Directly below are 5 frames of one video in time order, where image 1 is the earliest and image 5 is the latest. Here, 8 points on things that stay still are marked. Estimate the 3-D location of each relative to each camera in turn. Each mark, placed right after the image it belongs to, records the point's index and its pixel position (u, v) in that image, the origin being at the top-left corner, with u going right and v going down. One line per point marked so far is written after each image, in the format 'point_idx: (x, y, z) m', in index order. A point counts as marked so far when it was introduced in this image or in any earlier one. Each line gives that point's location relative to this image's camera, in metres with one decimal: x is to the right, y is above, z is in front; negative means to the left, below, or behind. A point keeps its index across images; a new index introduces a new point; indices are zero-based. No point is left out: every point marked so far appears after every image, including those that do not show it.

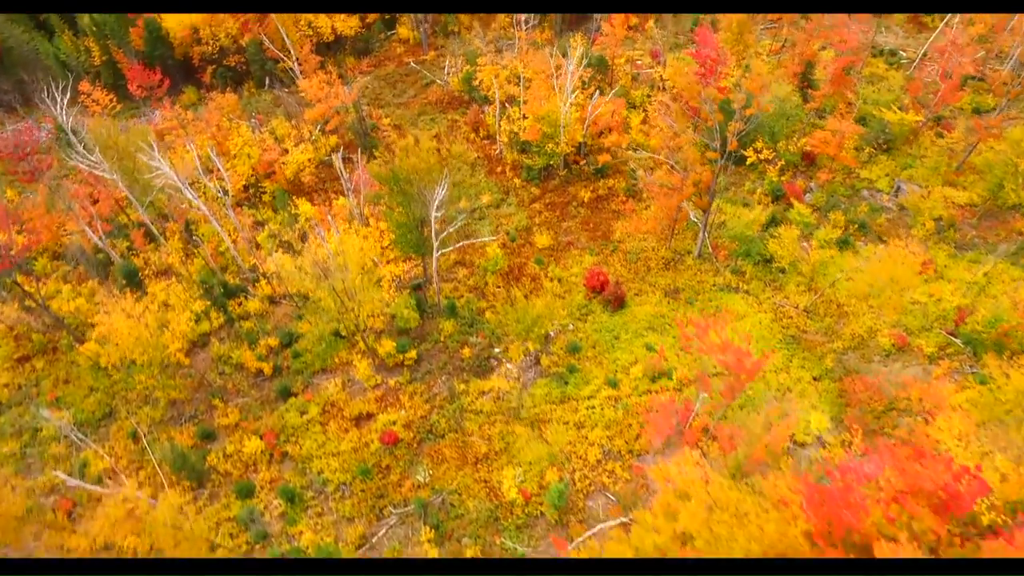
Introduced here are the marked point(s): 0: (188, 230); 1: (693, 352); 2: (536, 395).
0: (-9.7, +1.8, +19.0) m
1: (+4.5, -1.6, +15.8) m
2: (+0.6, -2.6, +15.3) m
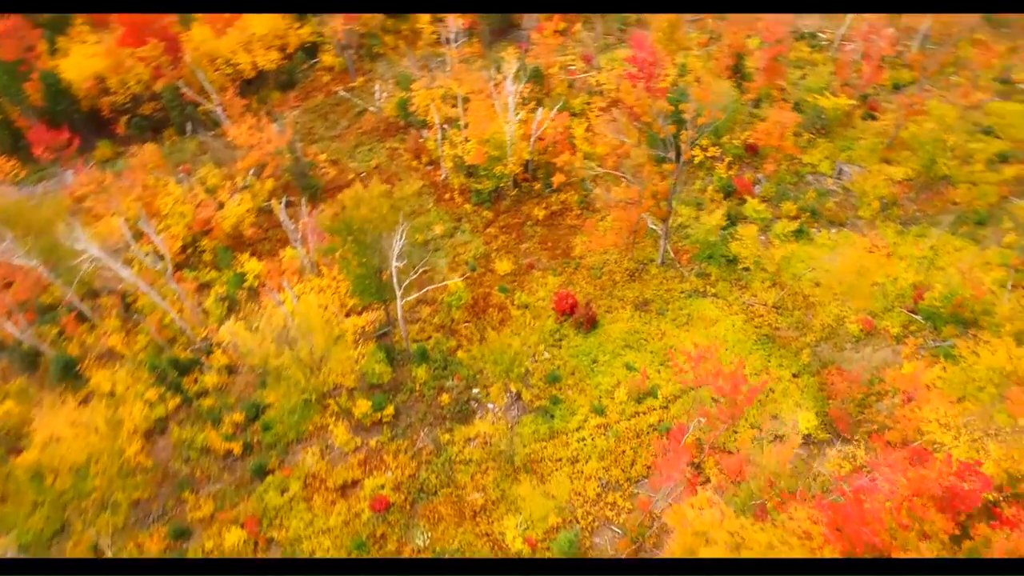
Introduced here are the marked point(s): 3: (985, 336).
0: (-10.7, -0.5, +17.6) m
1: (+4.0, -2.0, +15.7) m
2: (+0.3, -3.4, +14.9) m
3: (+11.8, -1.1, +16.1) m
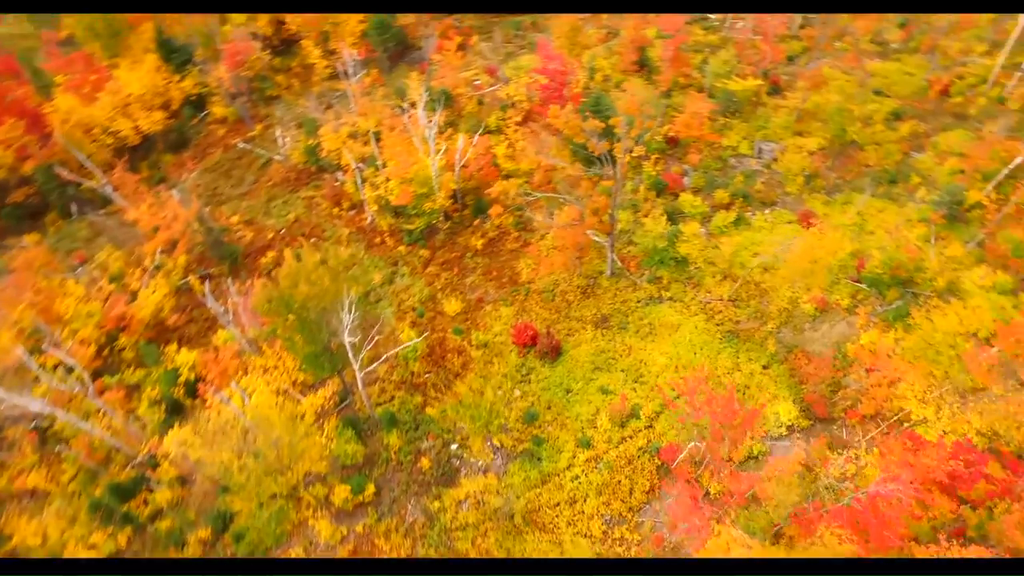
0: (-11.5, -3.5, +15.7) m
1: (+3.4, -2.3, +15.5) m
2: (+0.1, -4.4, +14.3) m
3: (+10.8, -0.1, +16.7) m
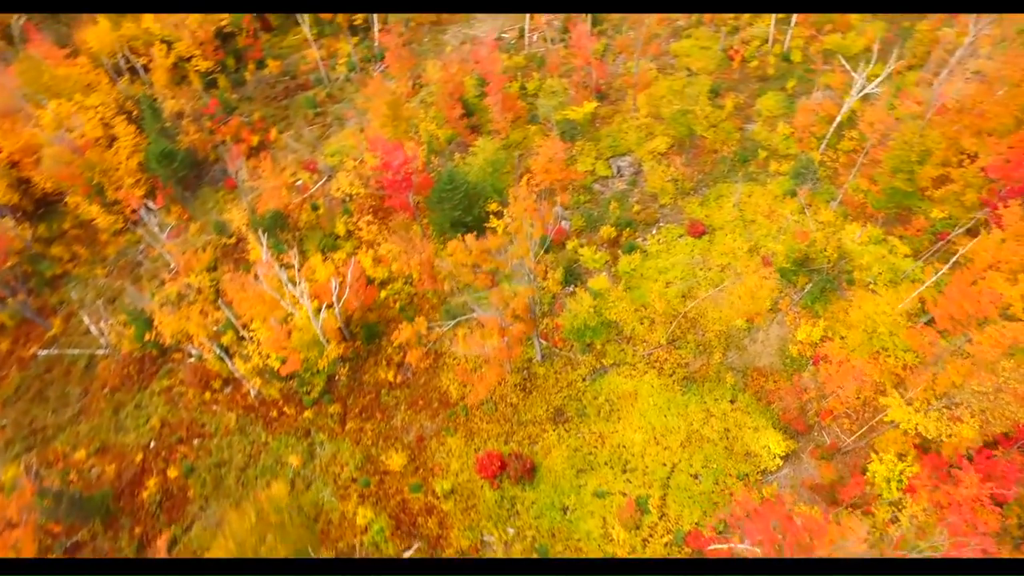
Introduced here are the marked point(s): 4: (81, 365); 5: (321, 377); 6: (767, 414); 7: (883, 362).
0: (-10.1, -10.7, +11.7) m
1: (+3.0, -4.1, +14.8) m
2: (+1.0, -7.2, +13.0) m
3: (+8.6, +0.6, +17.5) m
4: (-12.9, -2.5, +19.4) m
5: (-5.3, -2.4, +17.8) m
6: (+6.0, -3.0, +15.3) m
7: (+9.1, -1.9, +15.6) m
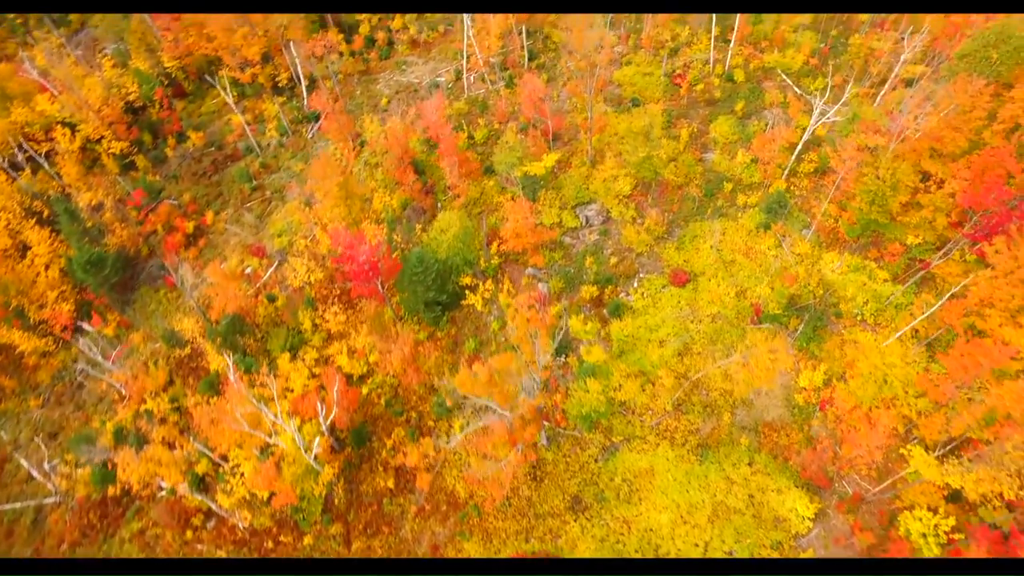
0: (-8.0, -14.3, +10.1) m
1: (+3.6, -5.9, +14.3) m
2: (+2.3, -9.3, +12.5) m
3: (+8.2, -0.4, +17.5) m
4: (-12.7, -6.4, +17.4) m
5: (-5.0, -5.4, +16.5) m
6: (+6.4, -4.3, +15.1) m
7: (+9.3, -2.8, +15.7) m
